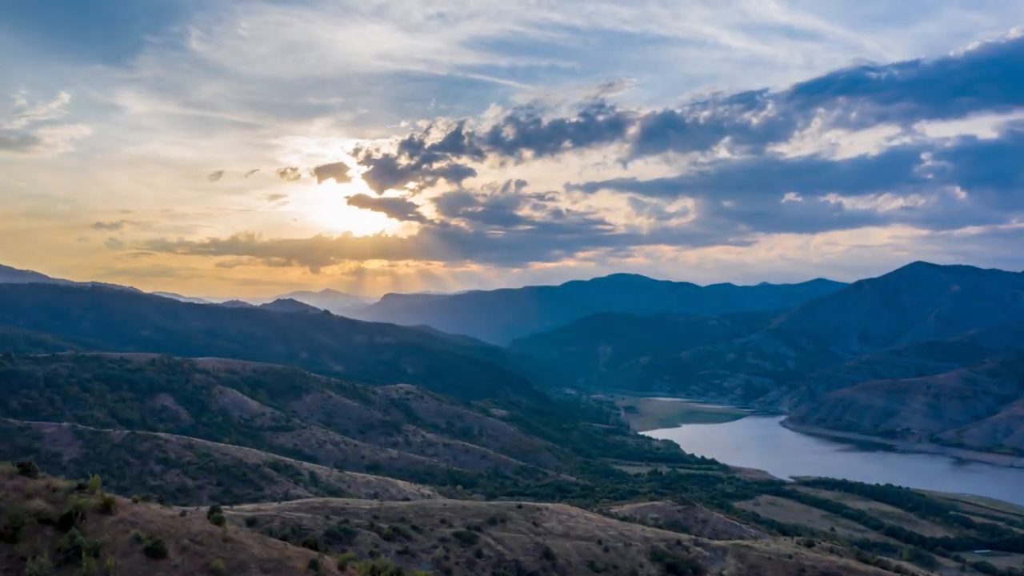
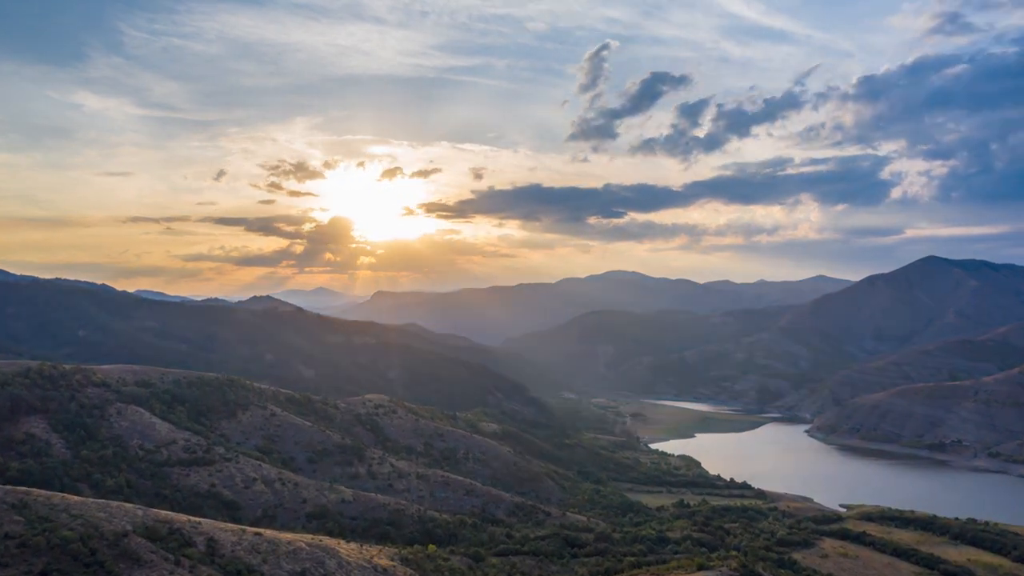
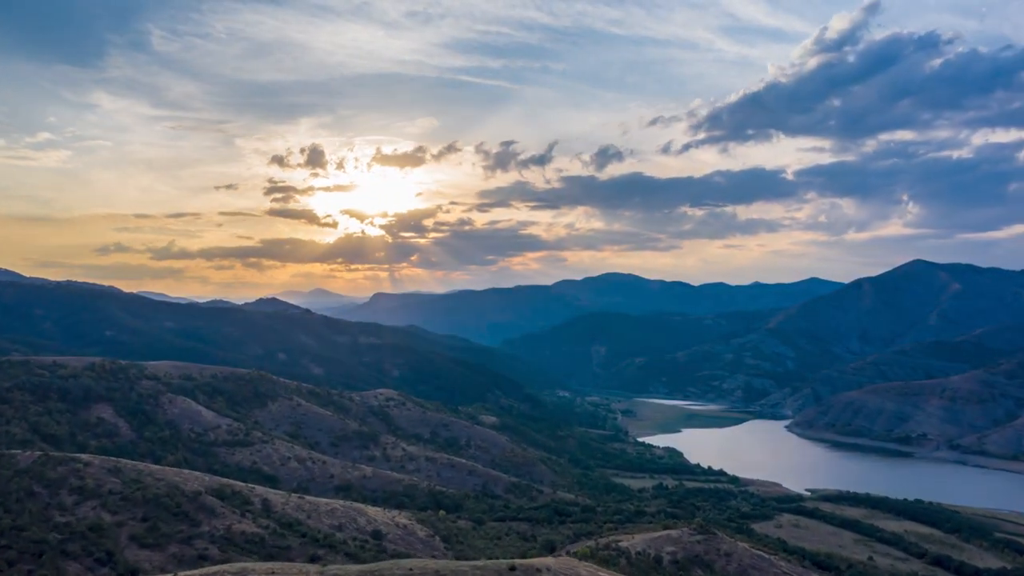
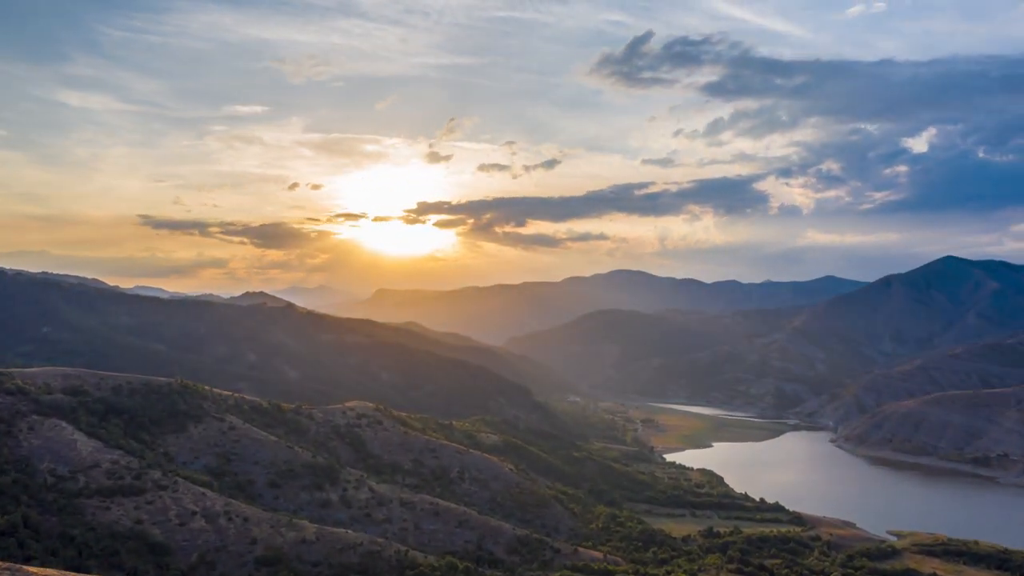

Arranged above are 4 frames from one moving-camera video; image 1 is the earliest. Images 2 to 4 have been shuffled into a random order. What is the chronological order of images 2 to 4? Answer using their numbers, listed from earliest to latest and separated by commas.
3, 2, 4
